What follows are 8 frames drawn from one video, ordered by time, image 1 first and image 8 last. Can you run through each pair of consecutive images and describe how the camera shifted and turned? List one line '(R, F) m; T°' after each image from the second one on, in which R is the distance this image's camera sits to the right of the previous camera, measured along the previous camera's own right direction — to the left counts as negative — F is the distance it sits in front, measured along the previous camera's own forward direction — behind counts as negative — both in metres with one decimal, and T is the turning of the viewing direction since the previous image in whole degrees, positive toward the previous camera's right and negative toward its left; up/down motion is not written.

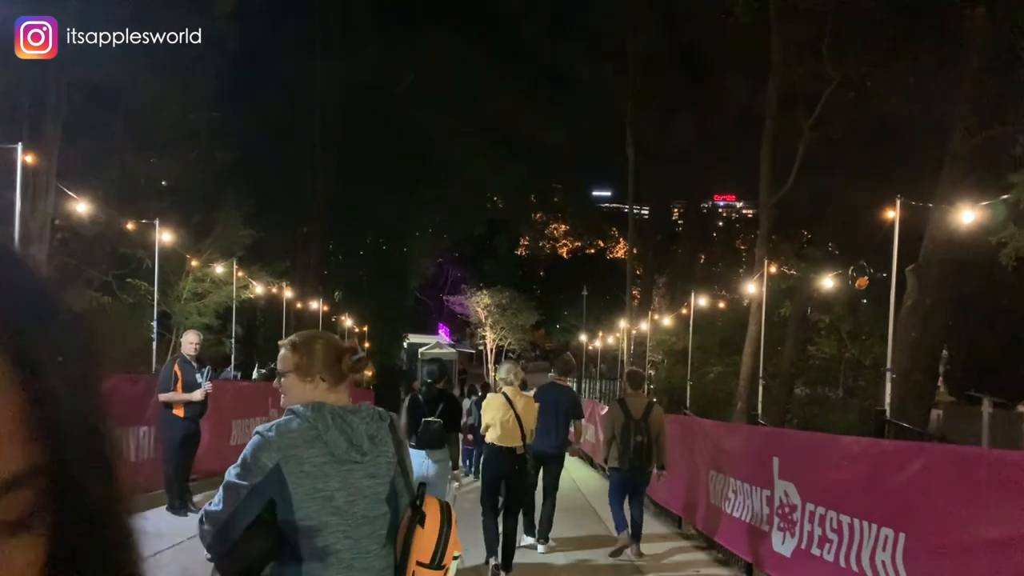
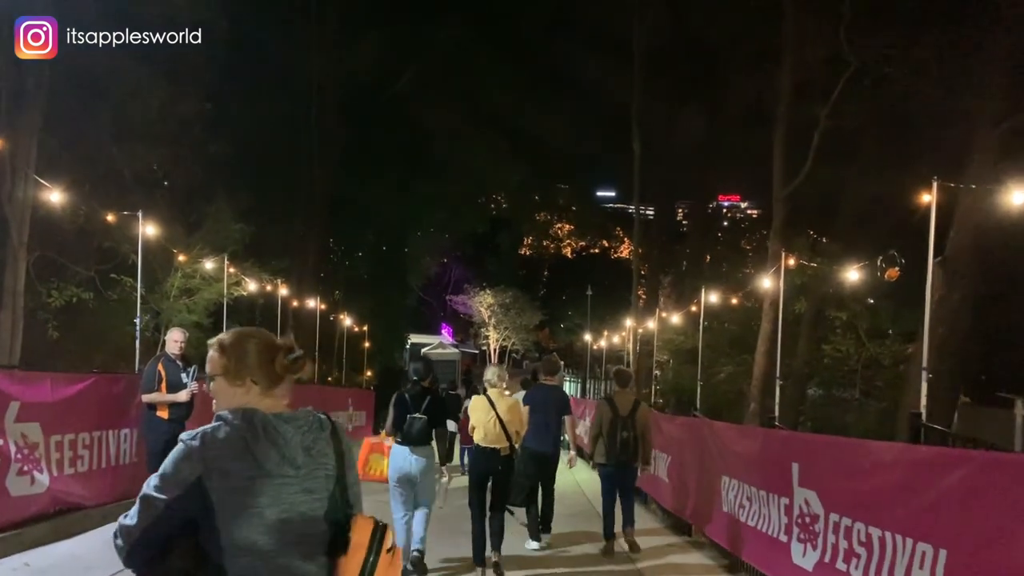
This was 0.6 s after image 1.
(0.0, +0.5) m; 0°
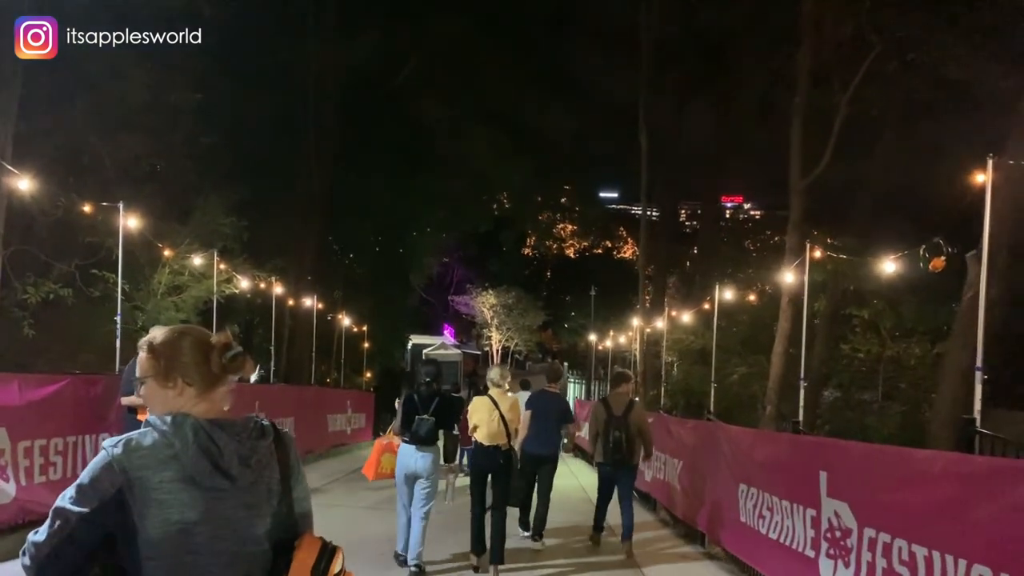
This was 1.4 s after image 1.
(0.0, +0.5) m; 0°
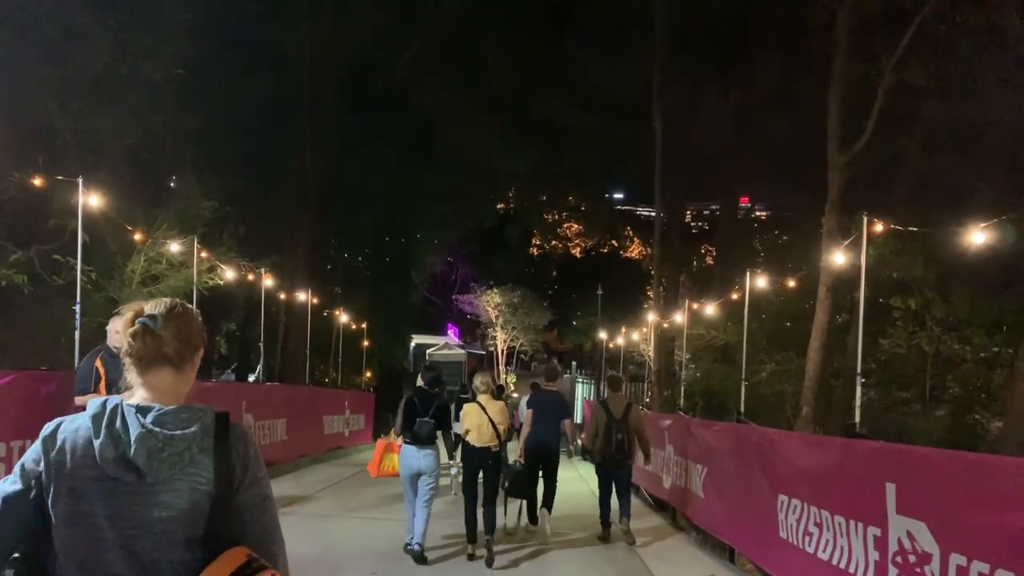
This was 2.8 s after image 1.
(0.0, +0.9) m; 0°
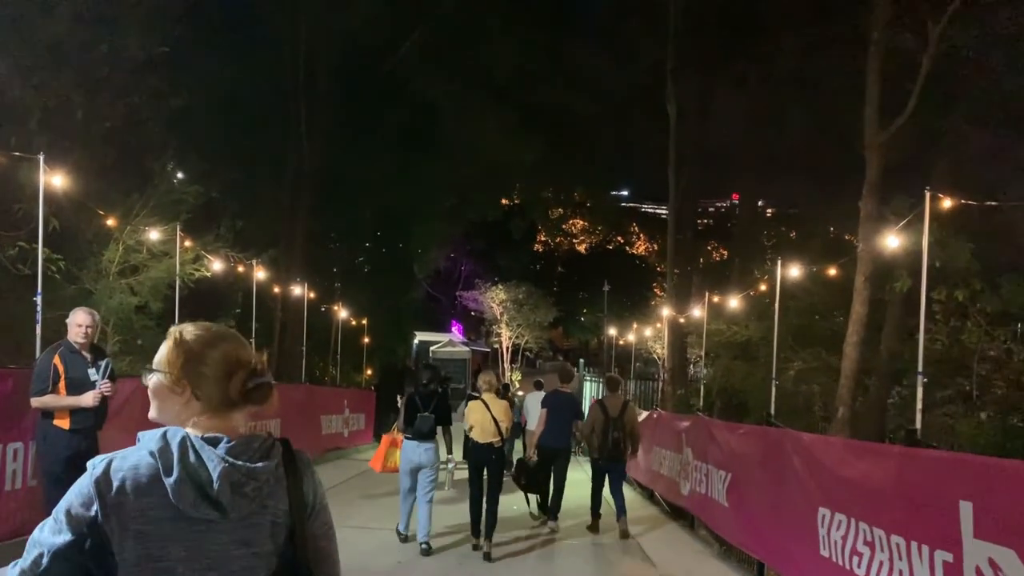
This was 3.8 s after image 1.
(0.0, +0.7) m; 0°
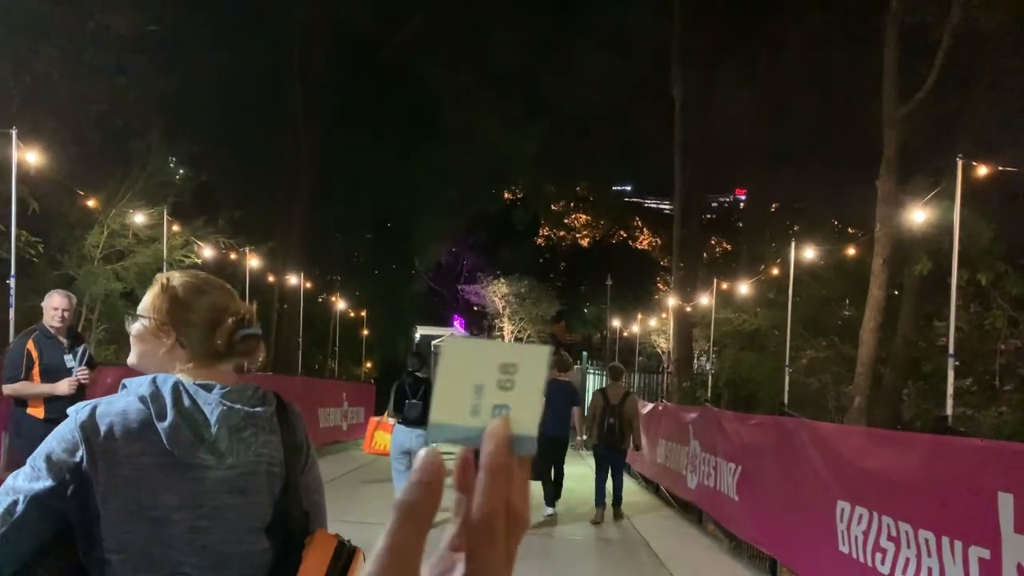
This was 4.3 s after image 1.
(0.0, +0.4) m; 0°
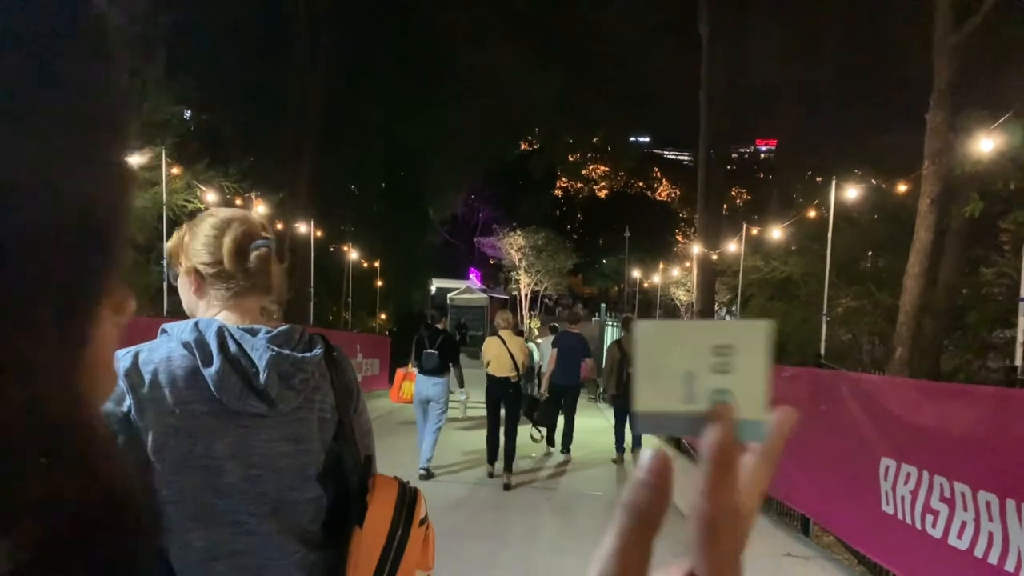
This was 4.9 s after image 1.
(0.0, +0.5) m; -1°
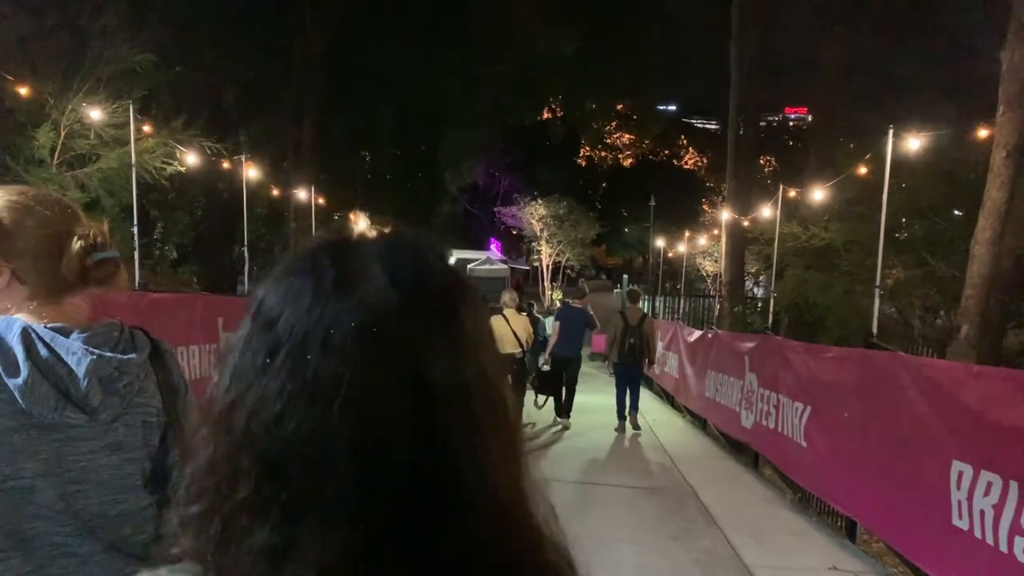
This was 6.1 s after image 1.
(+0.2, +0.9) m; -2°
